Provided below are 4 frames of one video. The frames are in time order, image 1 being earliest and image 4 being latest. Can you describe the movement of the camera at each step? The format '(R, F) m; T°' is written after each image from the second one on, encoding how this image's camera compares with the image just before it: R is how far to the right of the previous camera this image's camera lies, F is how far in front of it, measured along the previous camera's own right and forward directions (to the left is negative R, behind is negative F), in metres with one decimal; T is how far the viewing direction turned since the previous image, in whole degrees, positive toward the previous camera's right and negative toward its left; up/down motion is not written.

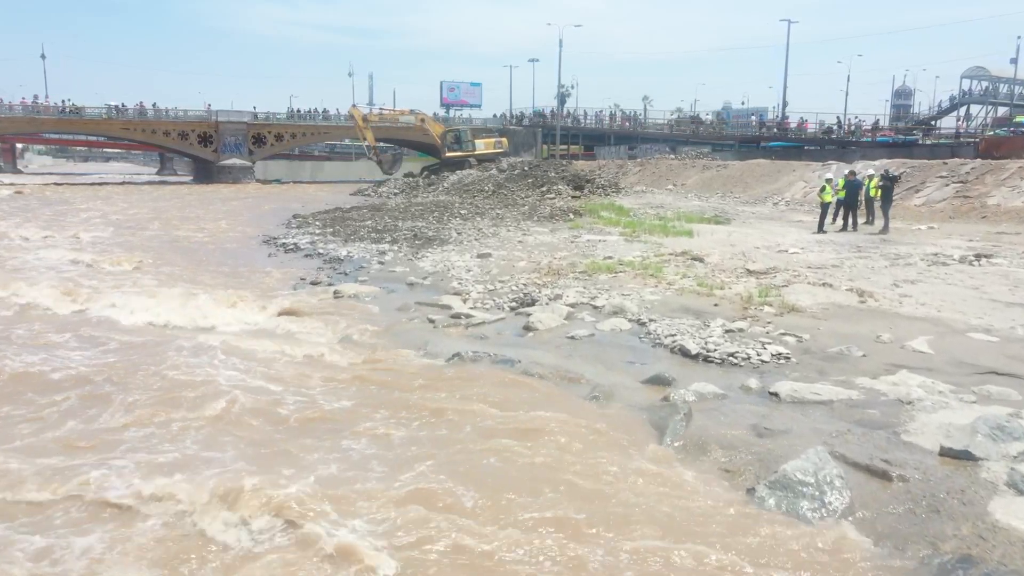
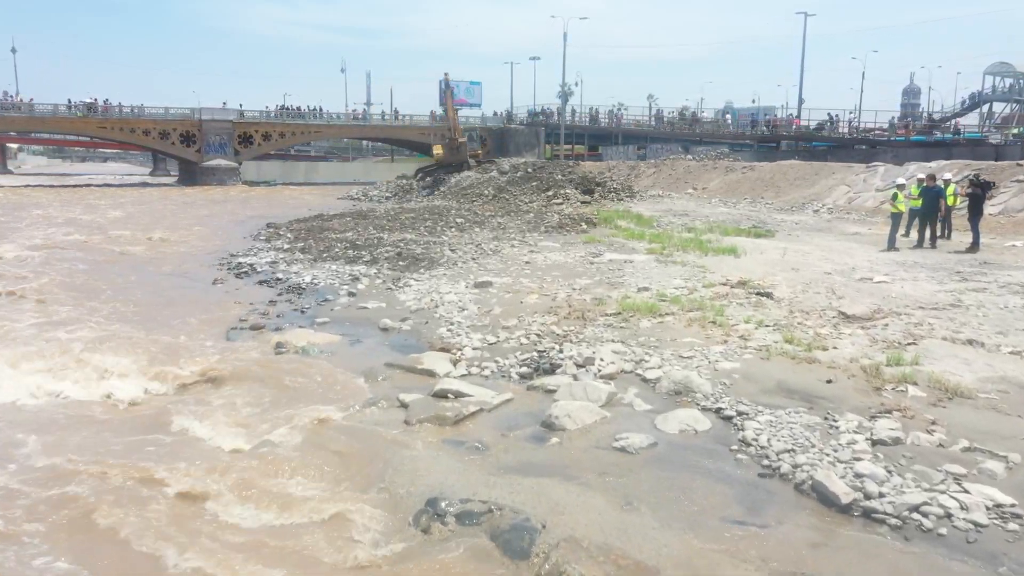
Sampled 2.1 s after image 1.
(-0.1, +3.6) m; 0°
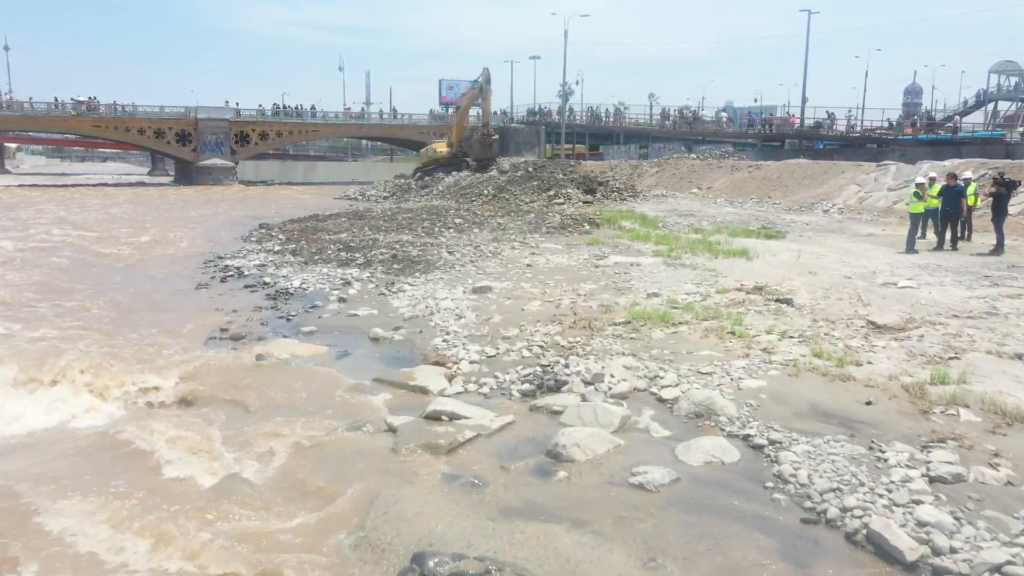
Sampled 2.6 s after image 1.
(0.0, +0.8) m; 0°
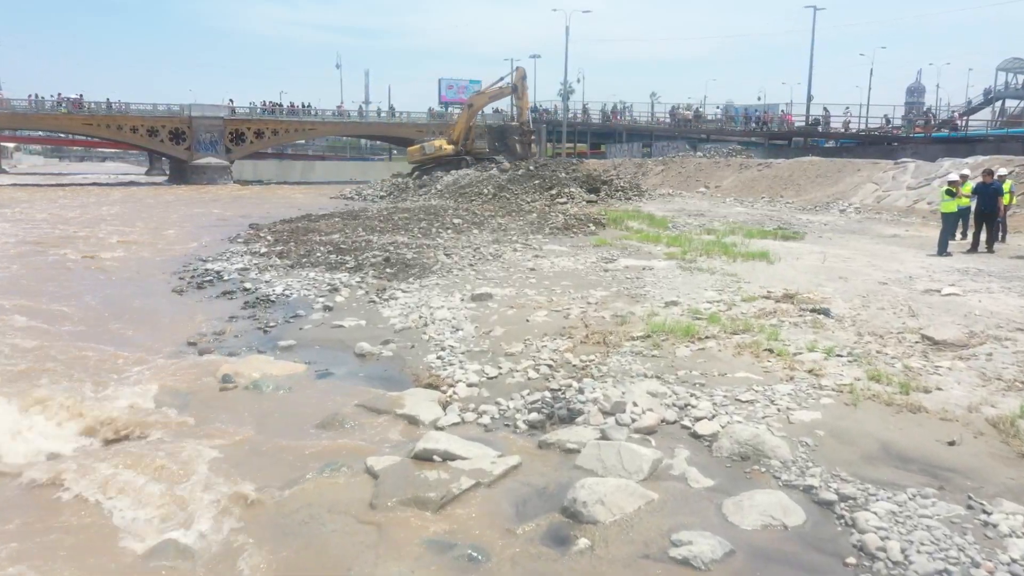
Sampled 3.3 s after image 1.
(0.0, +1.2) m; 0°
